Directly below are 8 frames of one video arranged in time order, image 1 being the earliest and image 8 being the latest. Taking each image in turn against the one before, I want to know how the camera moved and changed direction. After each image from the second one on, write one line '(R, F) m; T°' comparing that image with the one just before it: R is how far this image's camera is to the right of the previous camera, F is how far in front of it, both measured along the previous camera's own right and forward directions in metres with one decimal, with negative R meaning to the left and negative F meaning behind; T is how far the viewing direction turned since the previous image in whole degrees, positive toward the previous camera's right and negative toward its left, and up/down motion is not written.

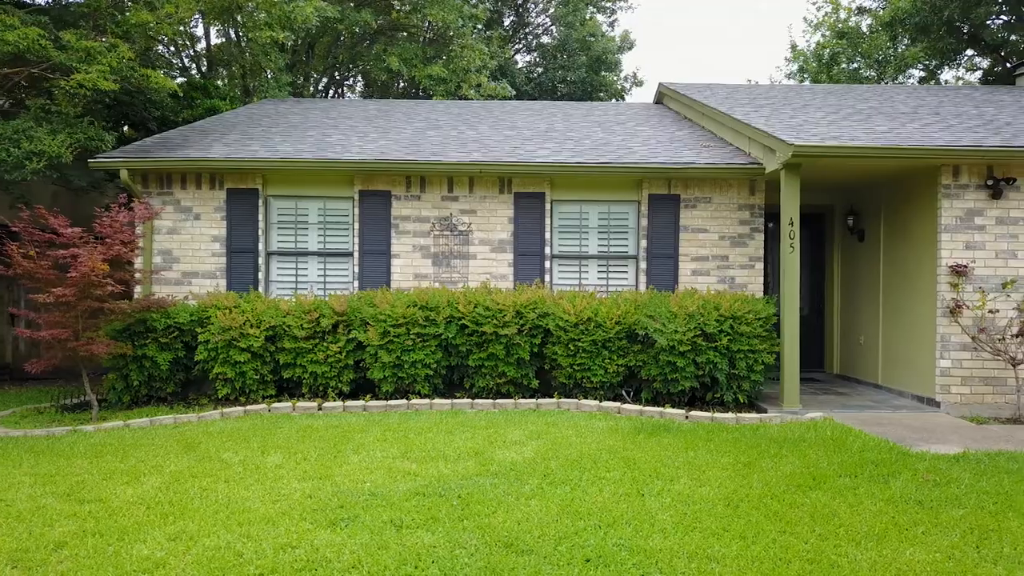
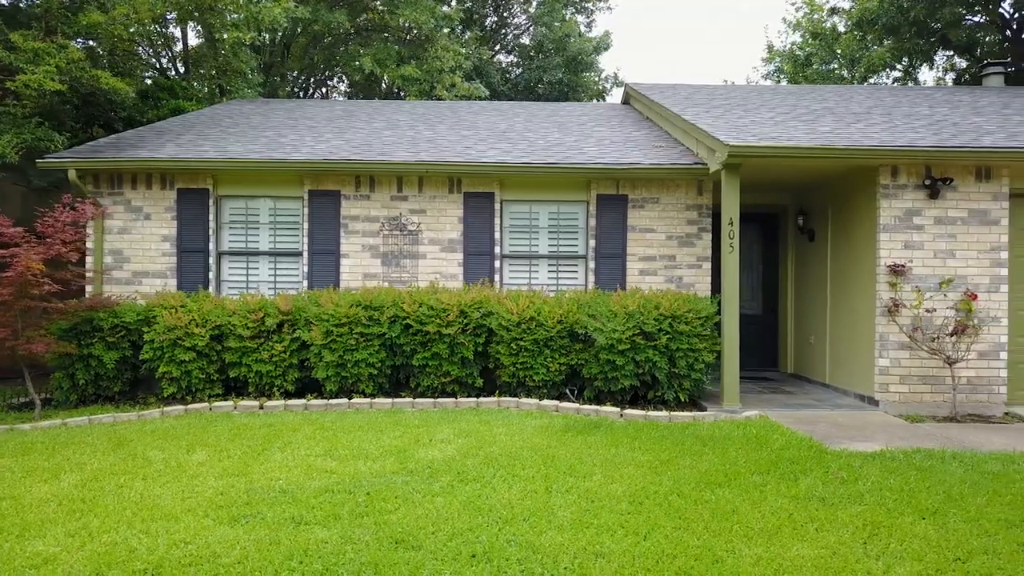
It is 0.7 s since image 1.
(+0.5, 0.0) m; 0°
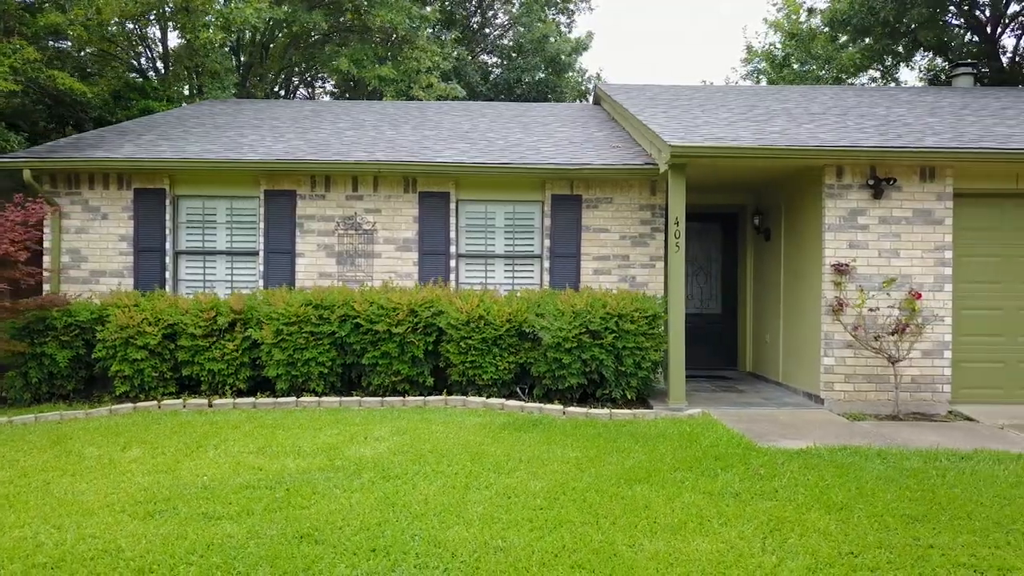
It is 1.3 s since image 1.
(+0.4, -0.1) m; 0°
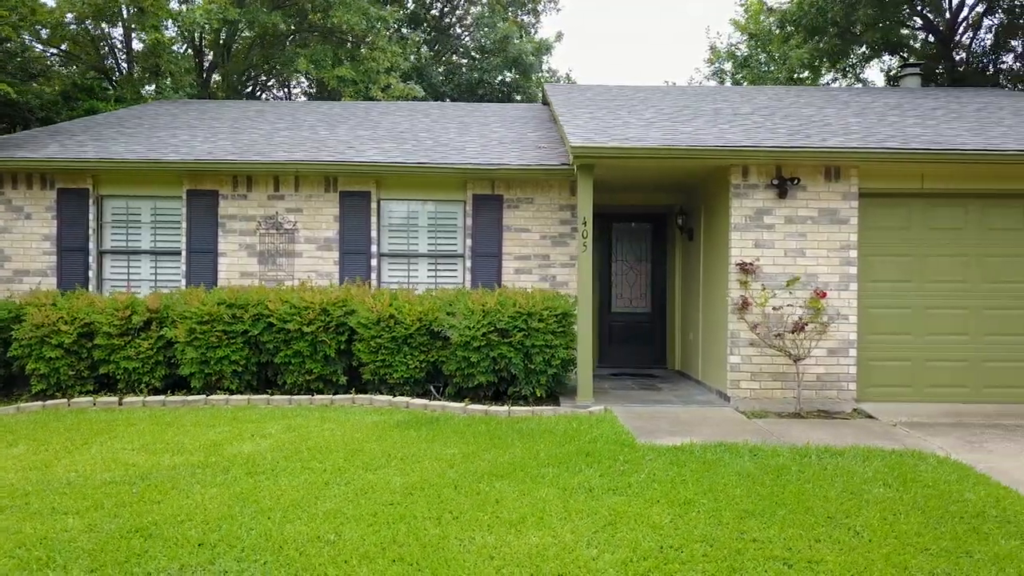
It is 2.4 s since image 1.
(+0.8, -0.1) m; 0°
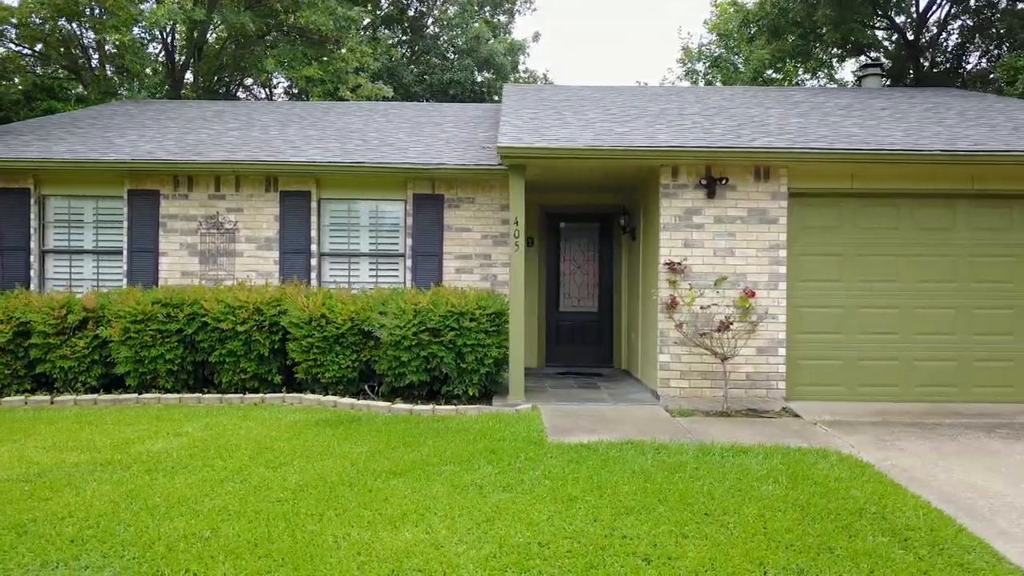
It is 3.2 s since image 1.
(+0.6, 0.0) m; 0°
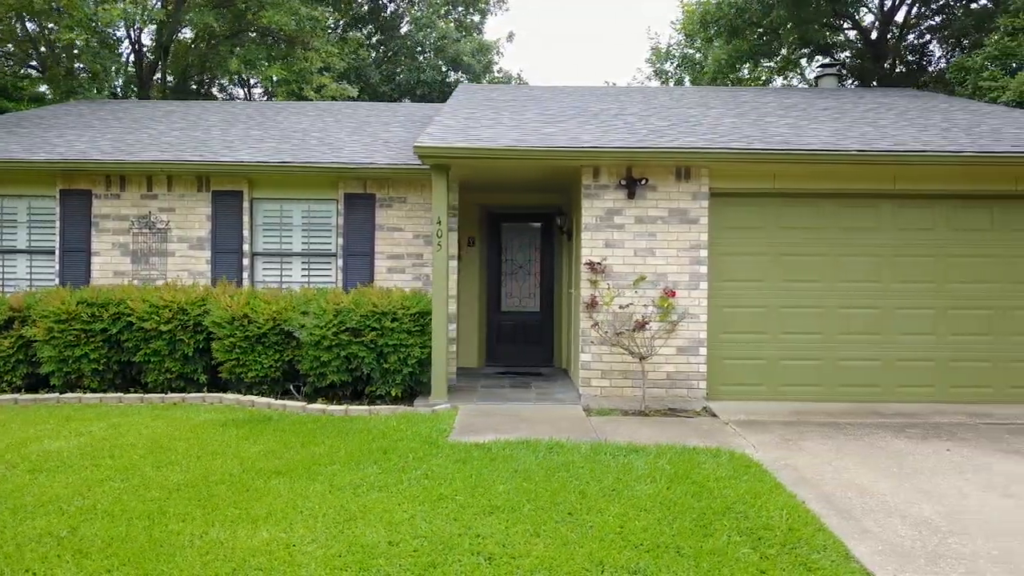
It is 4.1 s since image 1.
(+0.7, 0.0) m; 0°
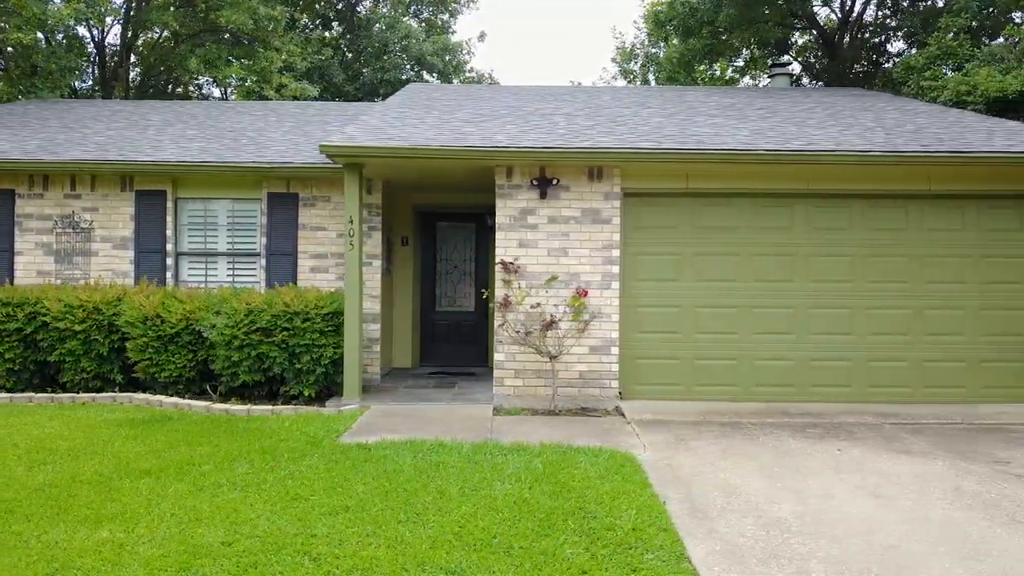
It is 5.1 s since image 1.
(+0.8, 0.0) m; 0°
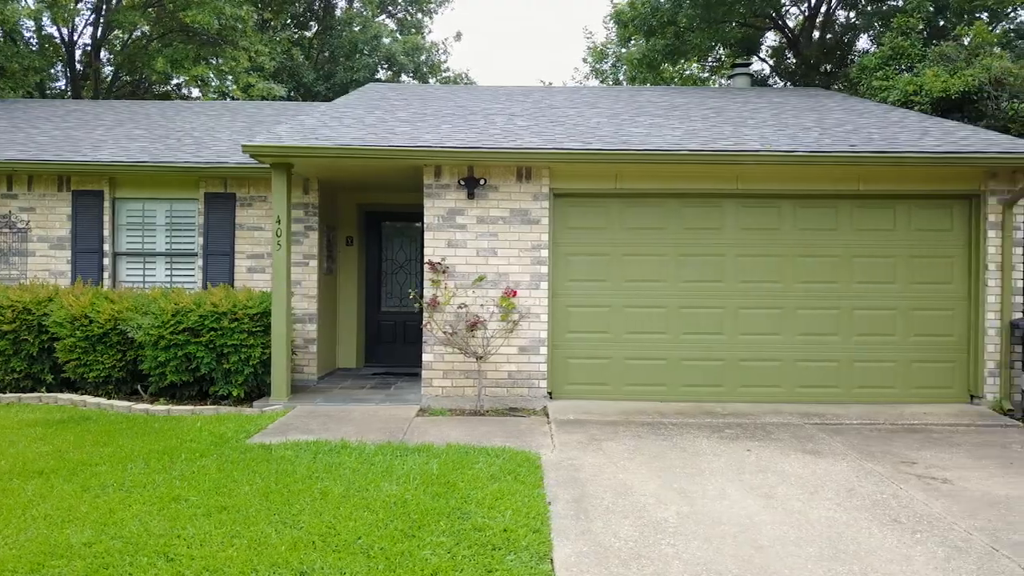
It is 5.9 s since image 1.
(+0.6, 0.0) m; 0°
